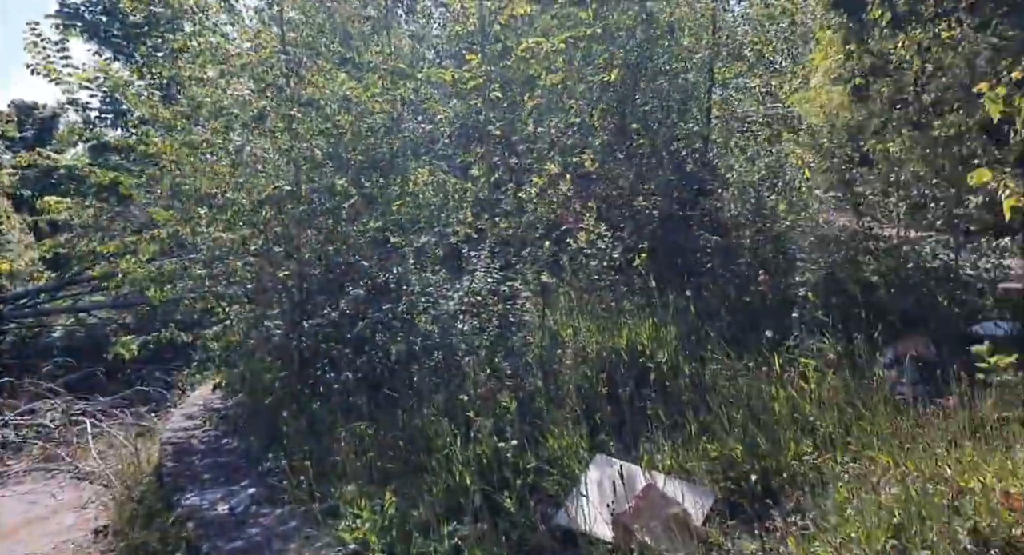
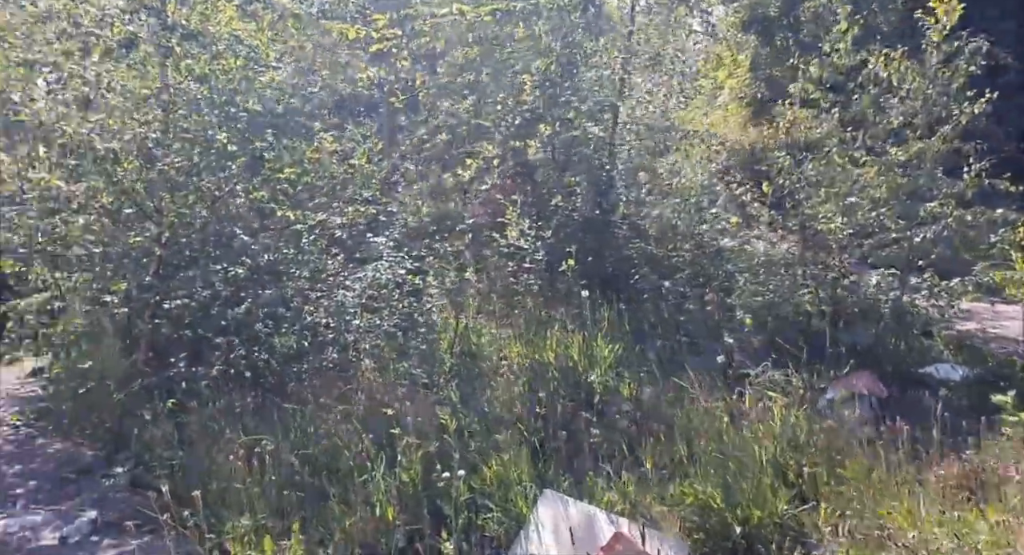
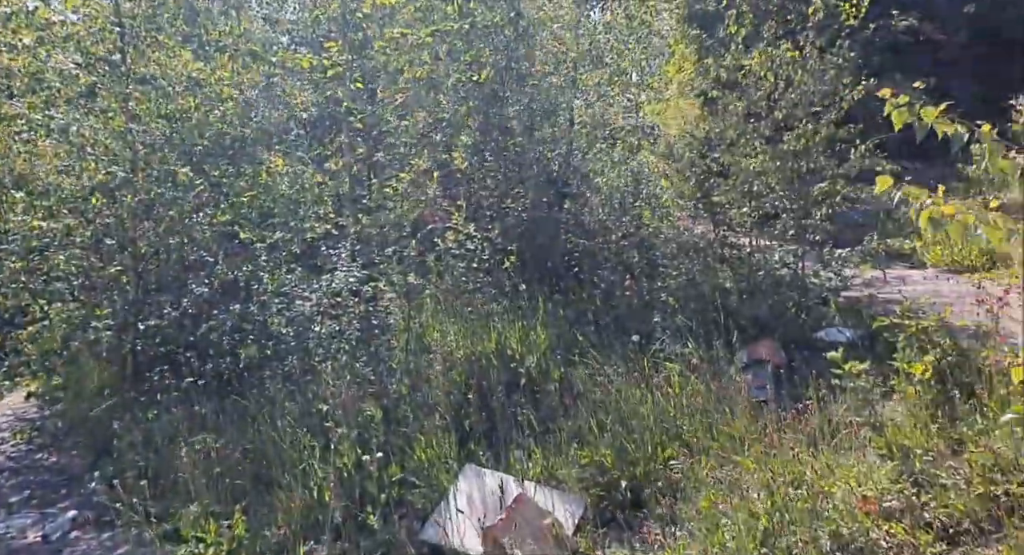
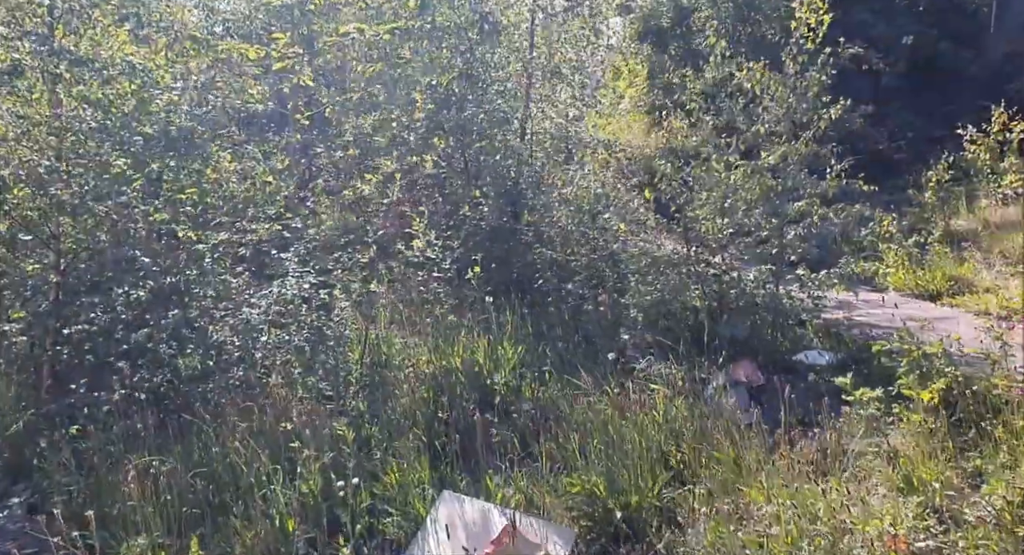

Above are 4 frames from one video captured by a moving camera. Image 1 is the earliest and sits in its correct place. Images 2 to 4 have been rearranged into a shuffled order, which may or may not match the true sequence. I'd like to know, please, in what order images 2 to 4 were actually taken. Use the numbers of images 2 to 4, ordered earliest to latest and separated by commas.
3, 4, 2
